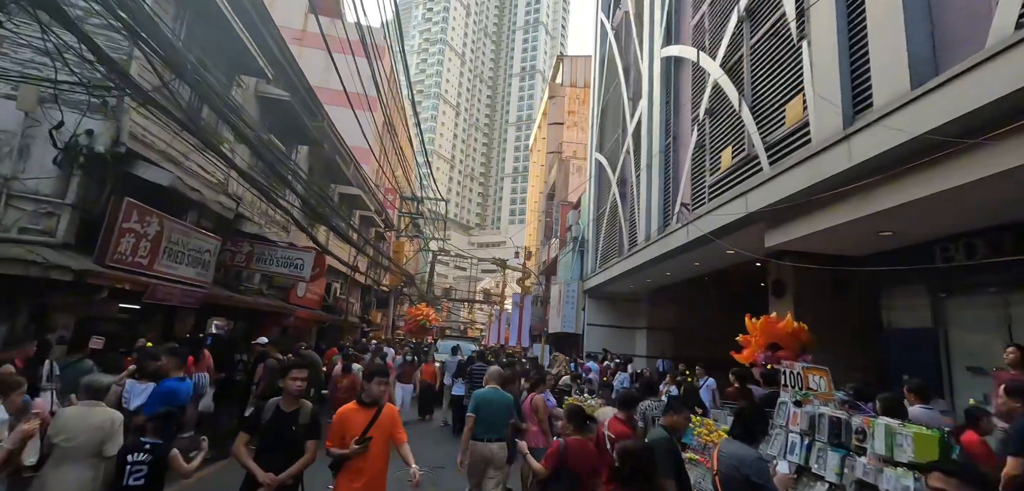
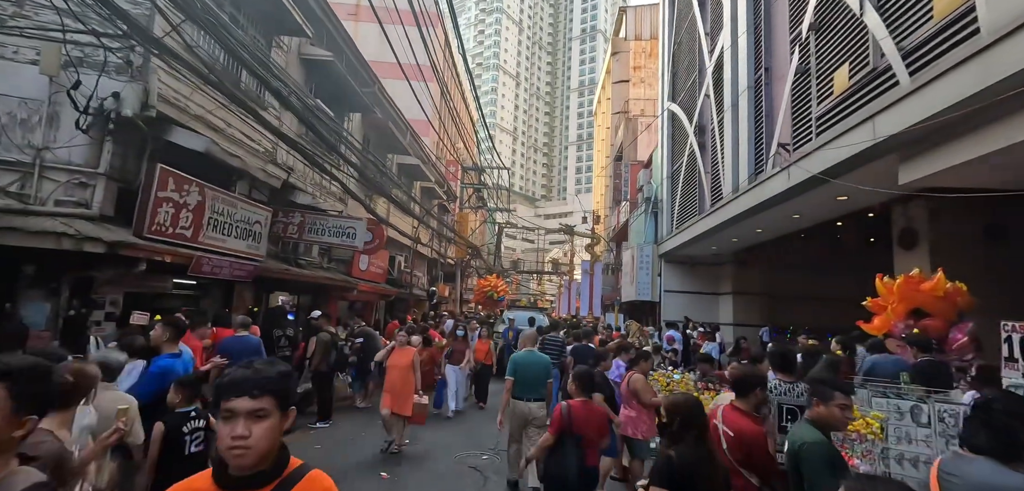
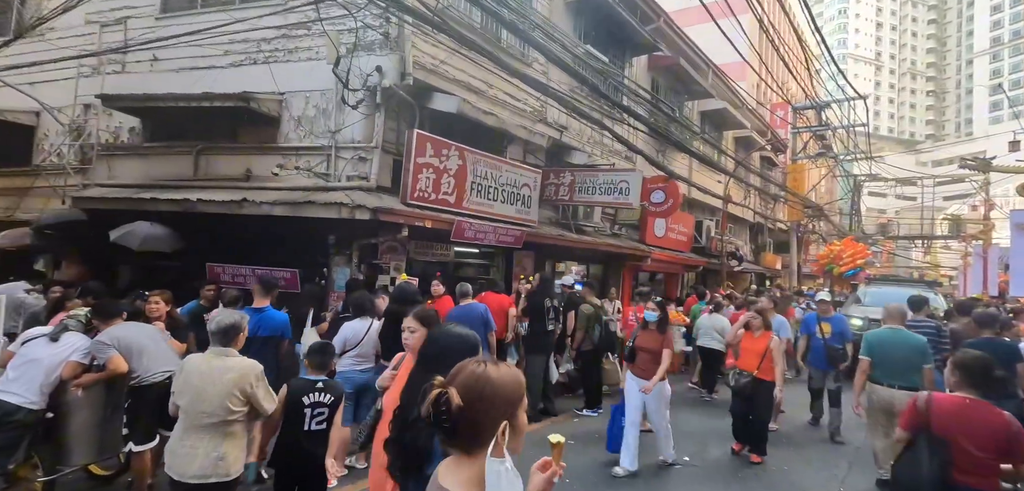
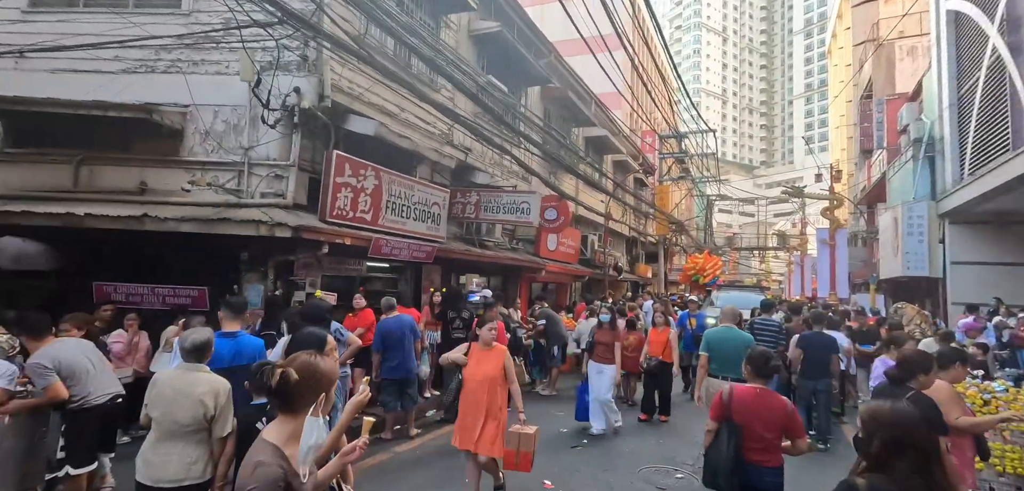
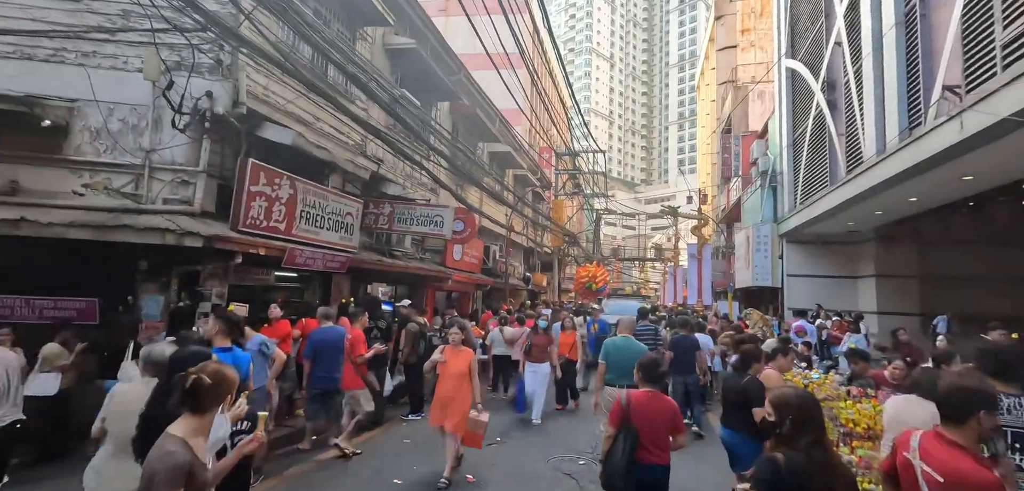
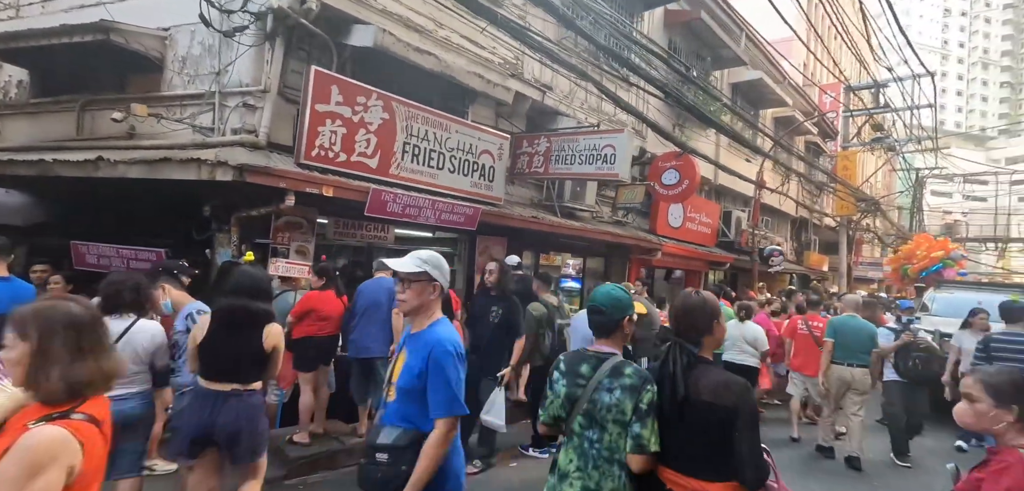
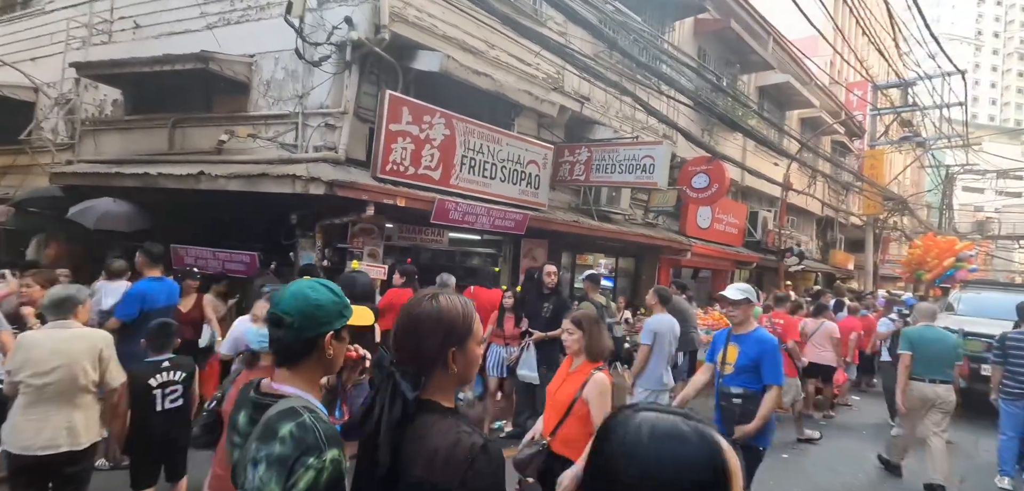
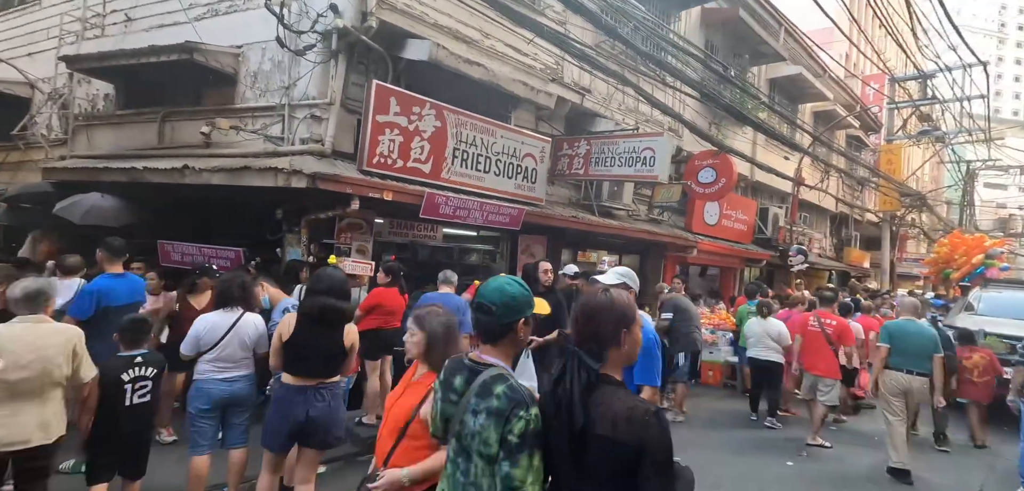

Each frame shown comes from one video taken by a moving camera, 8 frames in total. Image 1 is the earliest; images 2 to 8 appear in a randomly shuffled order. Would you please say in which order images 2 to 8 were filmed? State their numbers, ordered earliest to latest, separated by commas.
2, 5, 4, 3, 7, 8, 6
